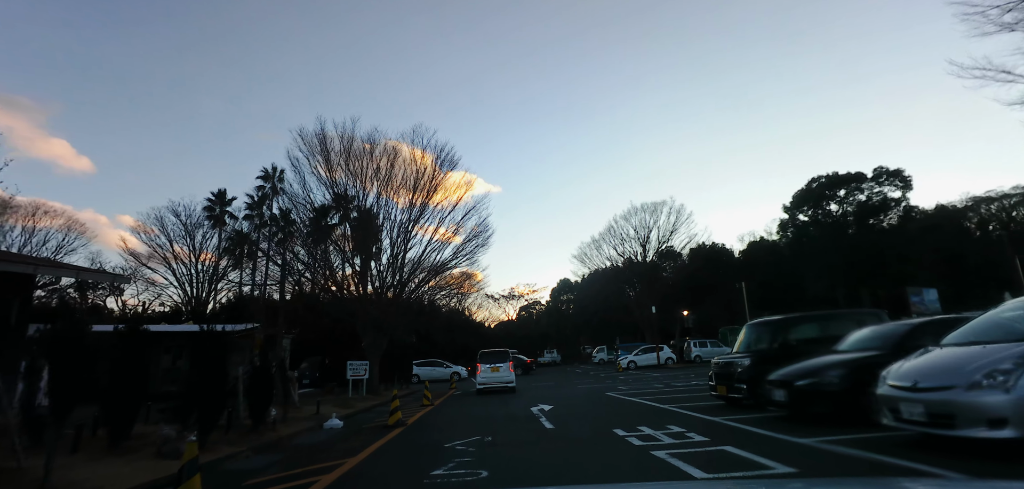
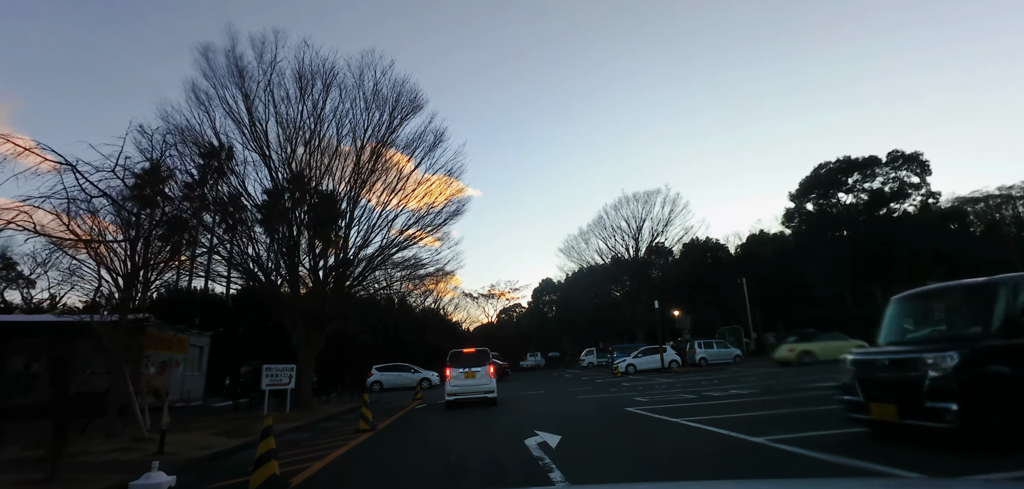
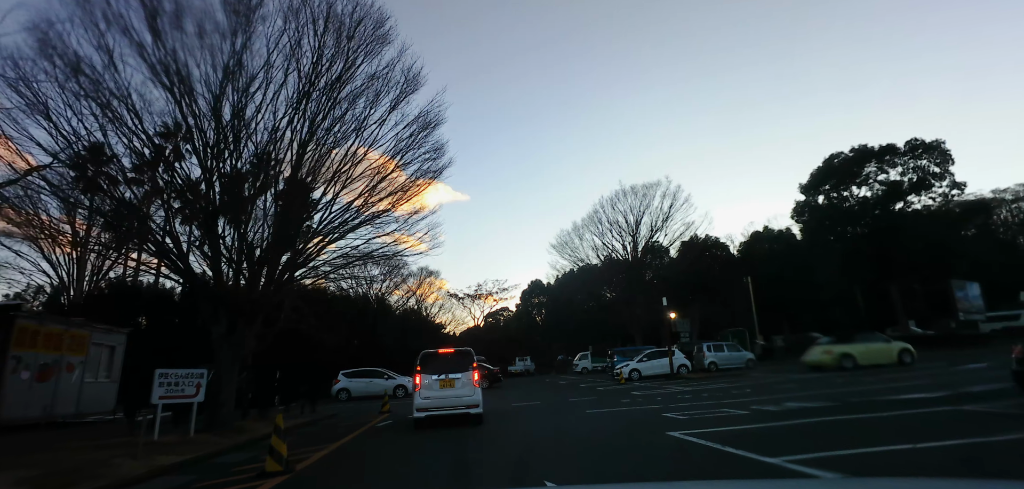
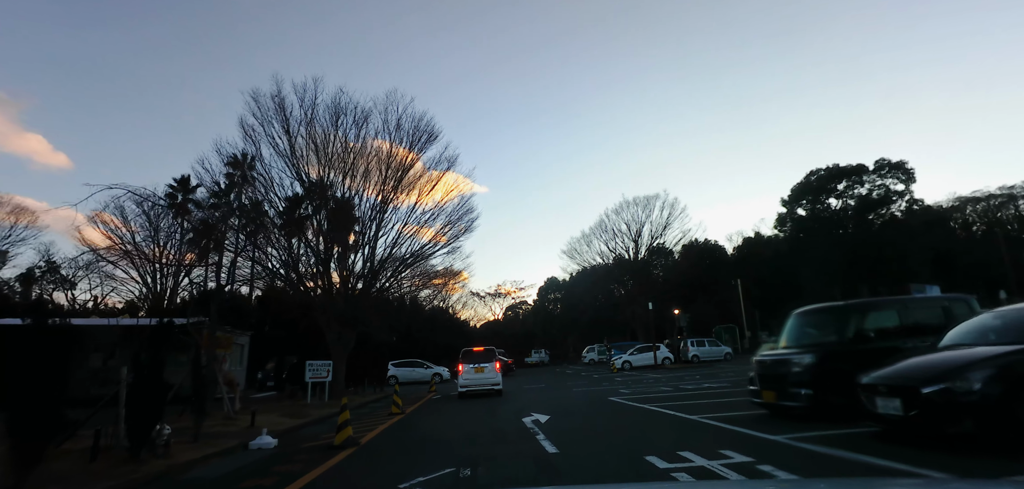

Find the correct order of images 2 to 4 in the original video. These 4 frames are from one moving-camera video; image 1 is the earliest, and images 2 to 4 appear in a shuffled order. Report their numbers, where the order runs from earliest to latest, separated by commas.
4, 2, 3
